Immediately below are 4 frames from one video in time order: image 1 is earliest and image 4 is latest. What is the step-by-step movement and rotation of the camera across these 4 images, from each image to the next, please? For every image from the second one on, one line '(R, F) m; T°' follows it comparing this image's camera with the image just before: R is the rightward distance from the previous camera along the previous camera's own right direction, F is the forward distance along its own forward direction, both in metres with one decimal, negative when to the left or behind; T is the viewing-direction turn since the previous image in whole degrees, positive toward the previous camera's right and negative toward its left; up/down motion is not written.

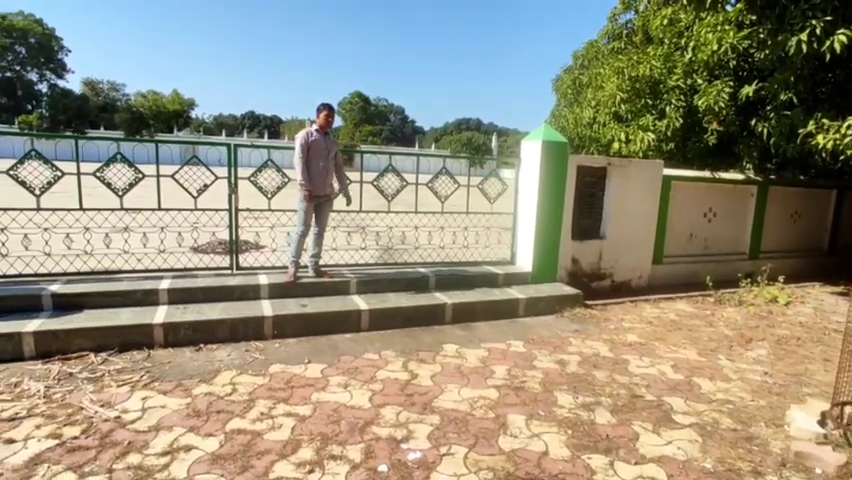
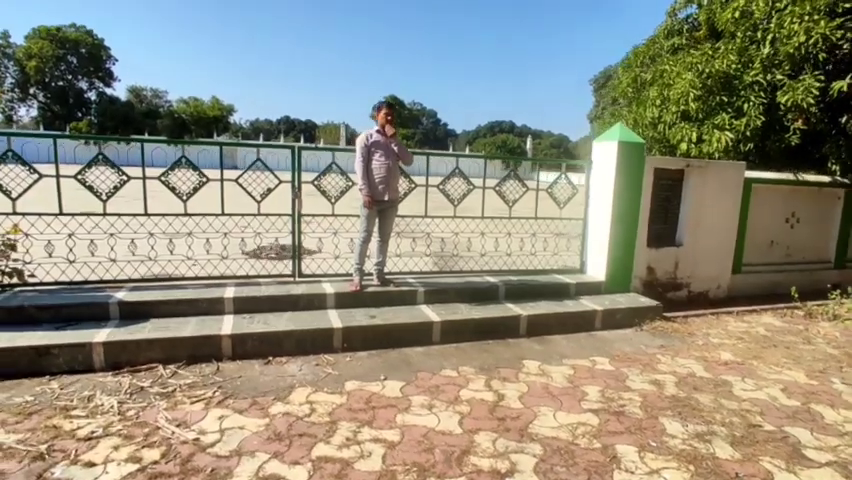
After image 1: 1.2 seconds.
(-0.4, +0.3) m; -3°
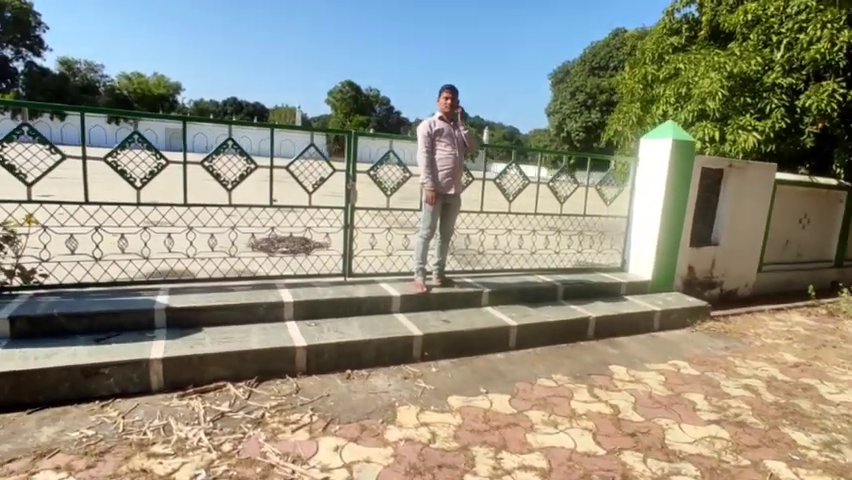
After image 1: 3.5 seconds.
(-1.1, +0.4) m; +7°
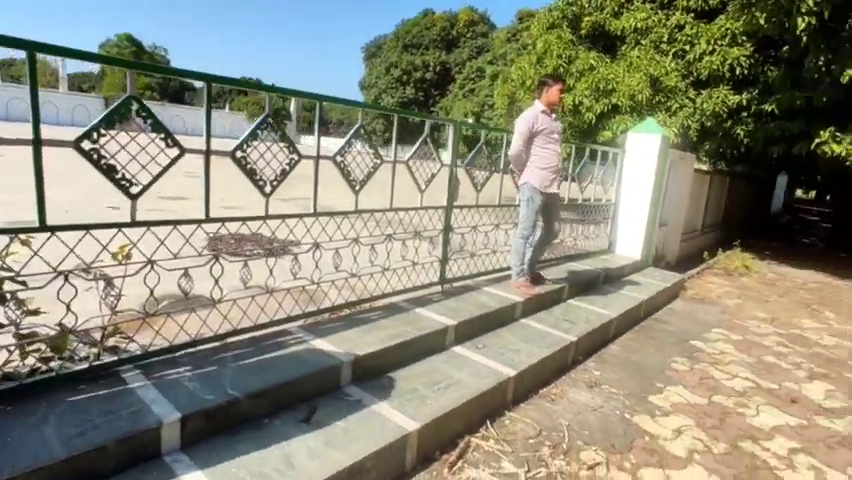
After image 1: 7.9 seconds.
(-2.4, +1.0) m; +25°
